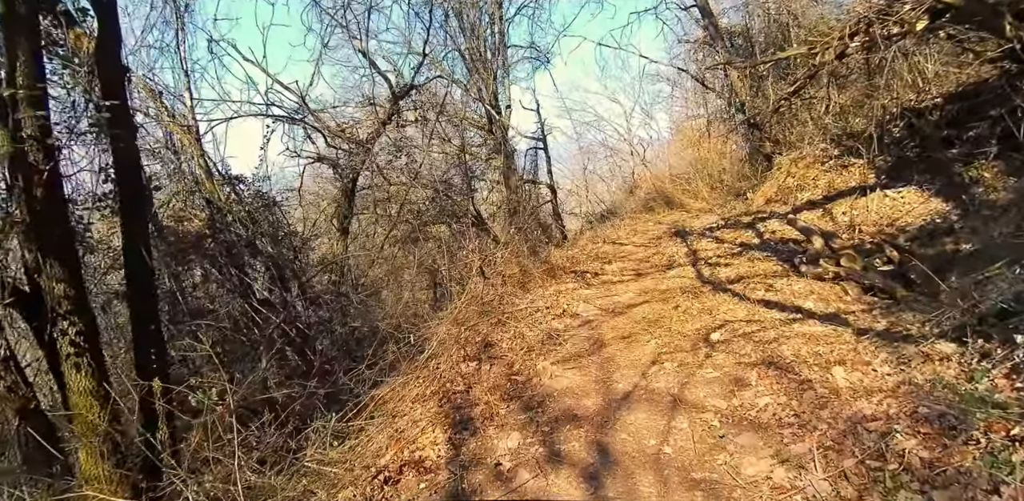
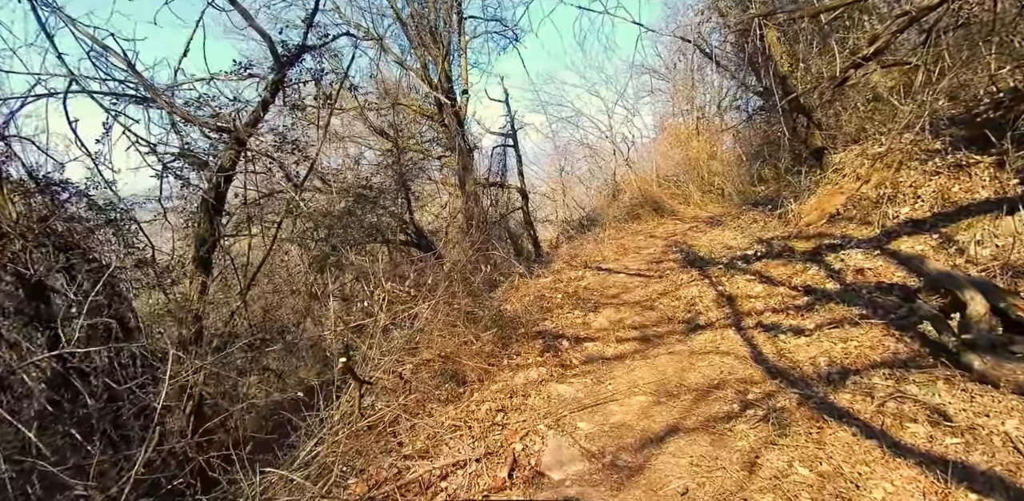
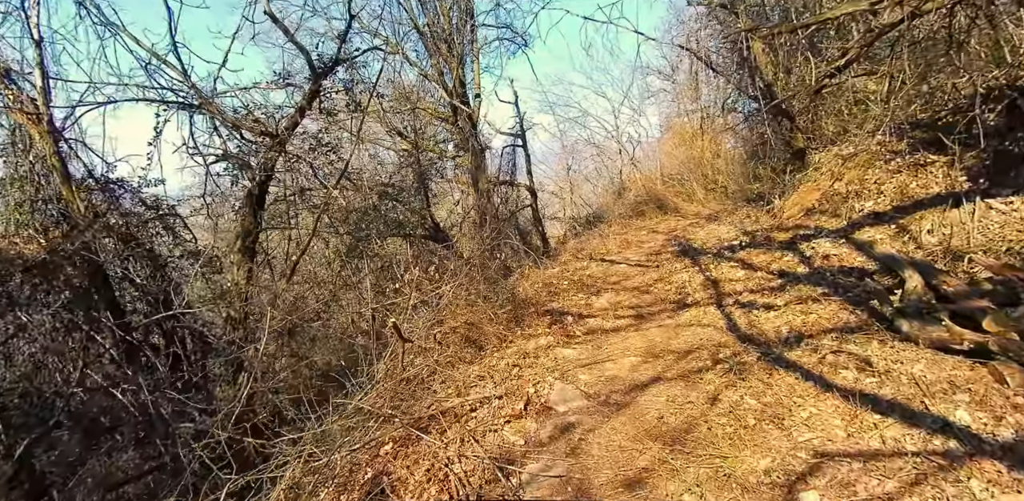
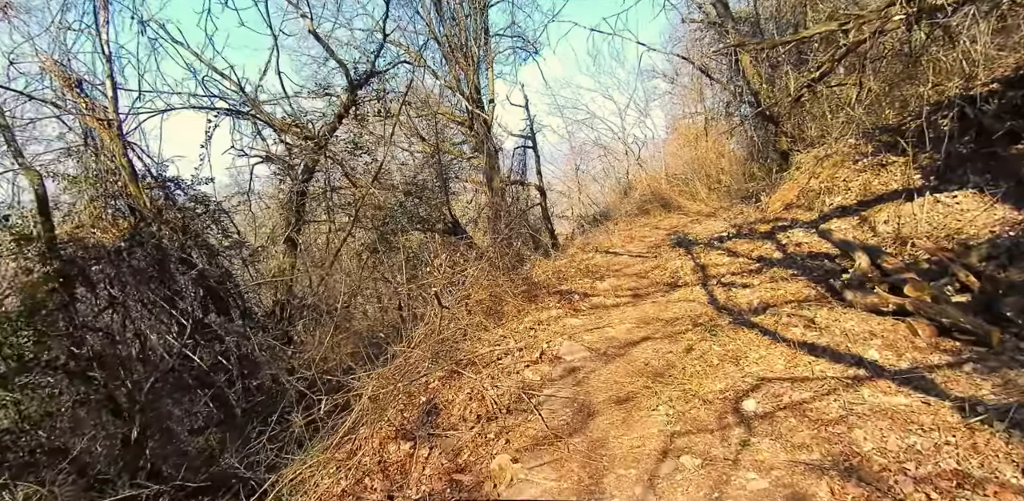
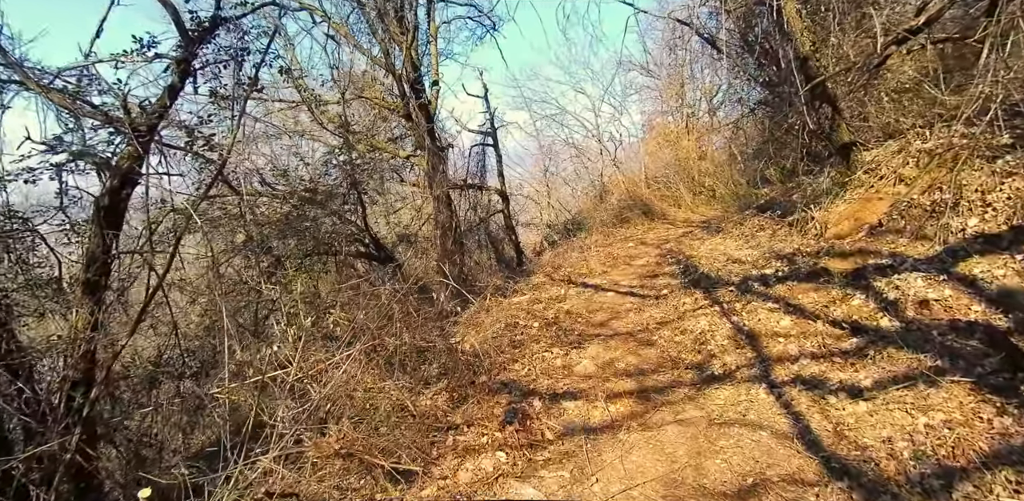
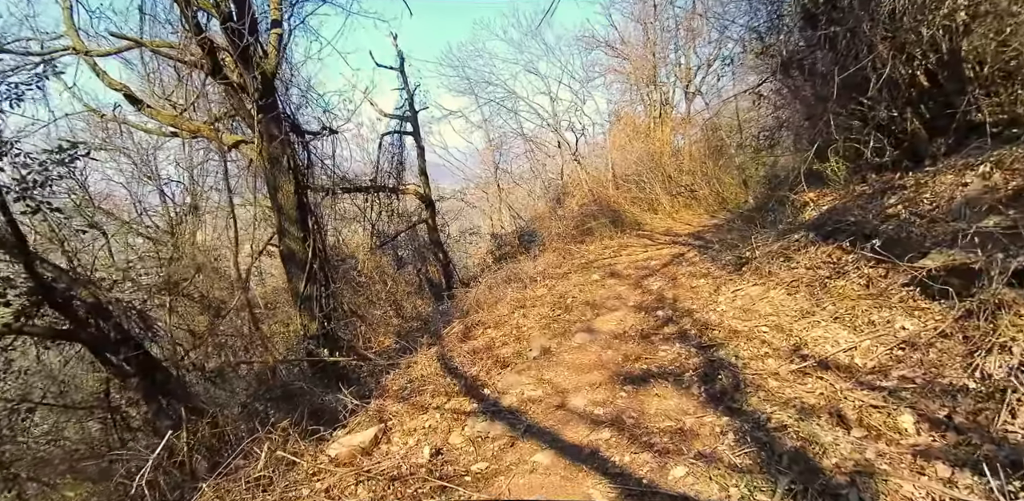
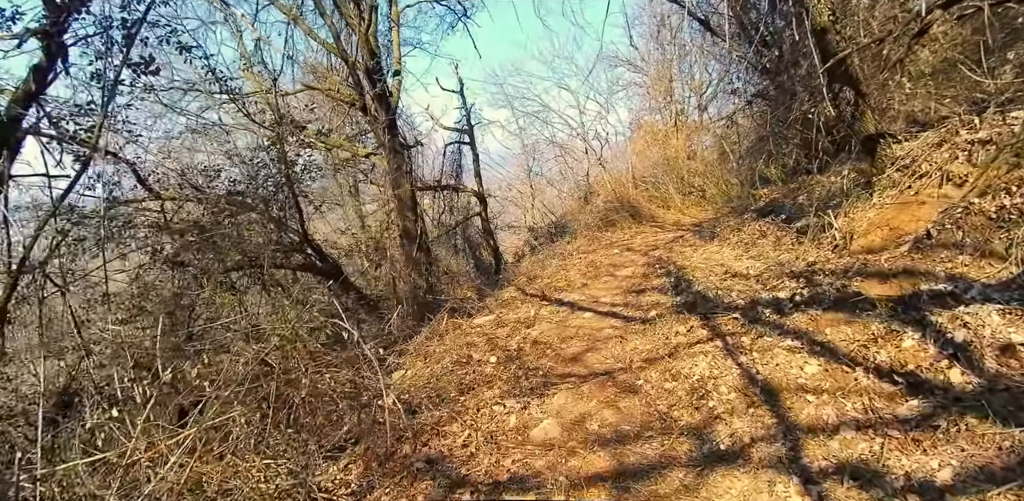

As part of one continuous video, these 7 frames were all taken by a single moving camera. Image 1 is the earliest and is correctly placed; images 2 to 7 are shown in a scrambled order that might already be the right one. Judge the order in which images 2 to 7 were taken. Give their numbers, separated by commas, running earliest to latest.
4, 3, 2, 5, 7, 6
